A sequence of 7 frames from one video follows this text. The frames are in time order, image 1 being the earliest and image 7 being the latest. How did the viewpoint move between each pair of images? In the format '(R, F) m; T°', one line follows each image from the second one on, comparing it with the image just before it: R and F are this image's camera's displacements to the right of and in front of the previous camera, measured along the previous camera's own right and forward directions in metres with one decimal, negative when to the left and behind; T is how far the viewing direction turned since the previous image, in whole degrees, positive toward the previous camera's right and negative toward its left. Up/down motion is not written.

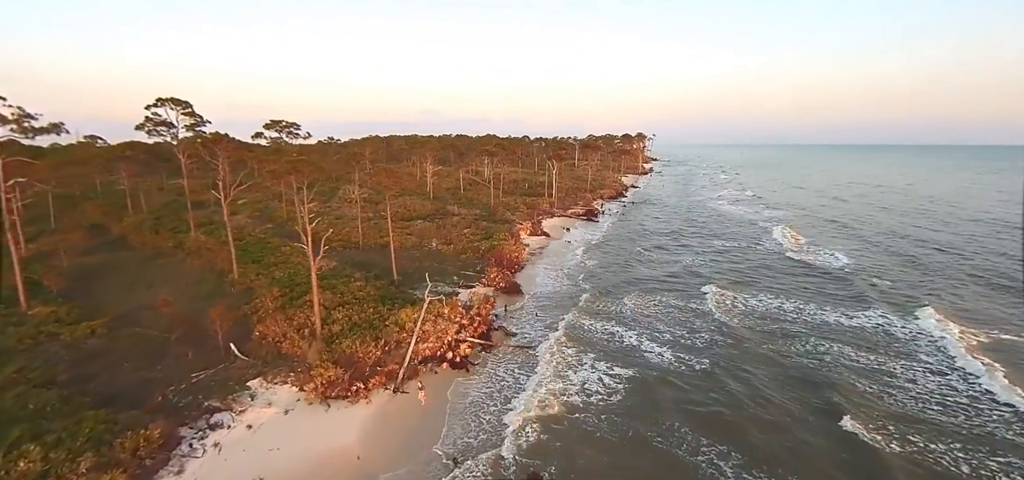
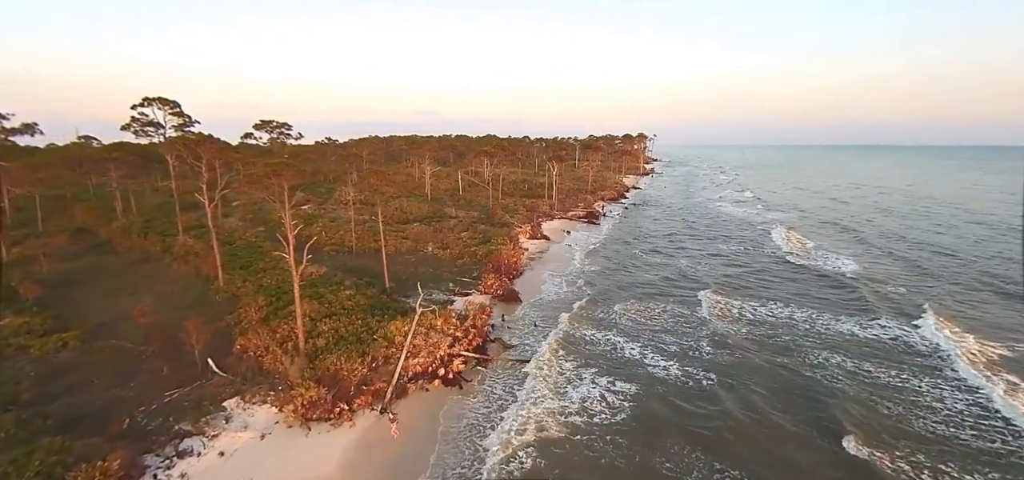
(+0.1, +1.1) m; 0°
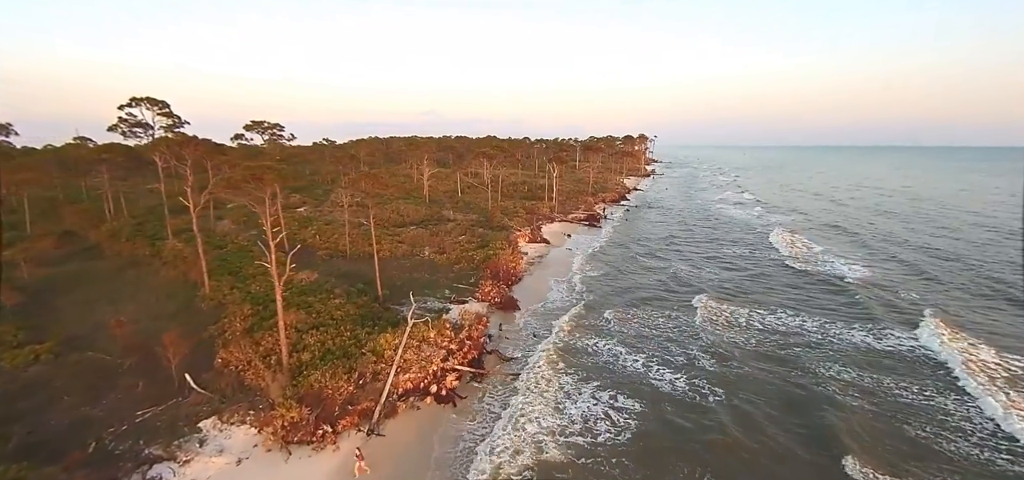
(+0.1, +1.0) m; 0°
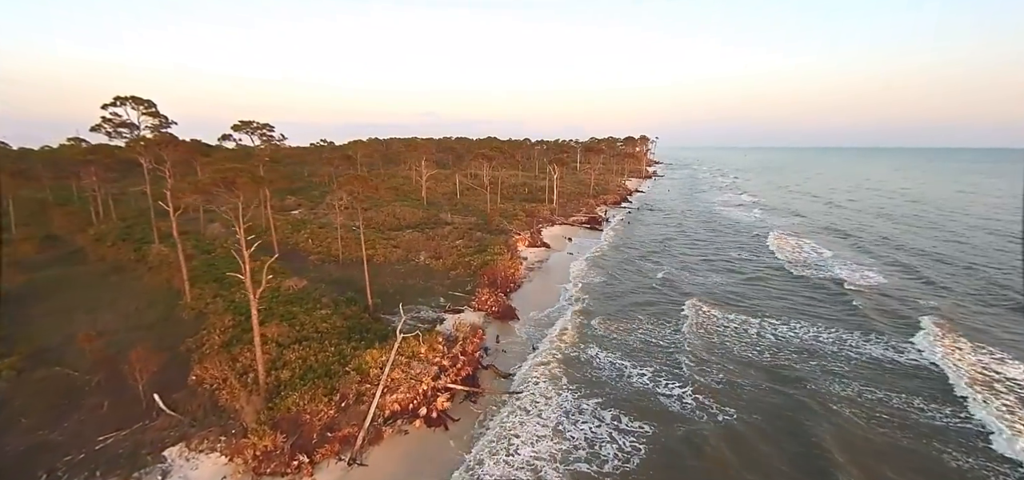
(+0.1, +1.2) m; 0°
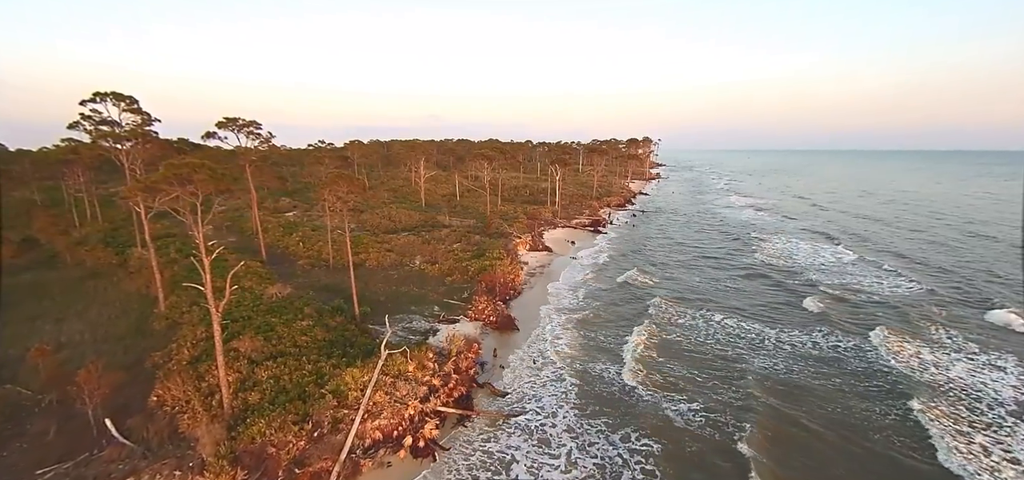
(+0.1, +1.6) m; 0°
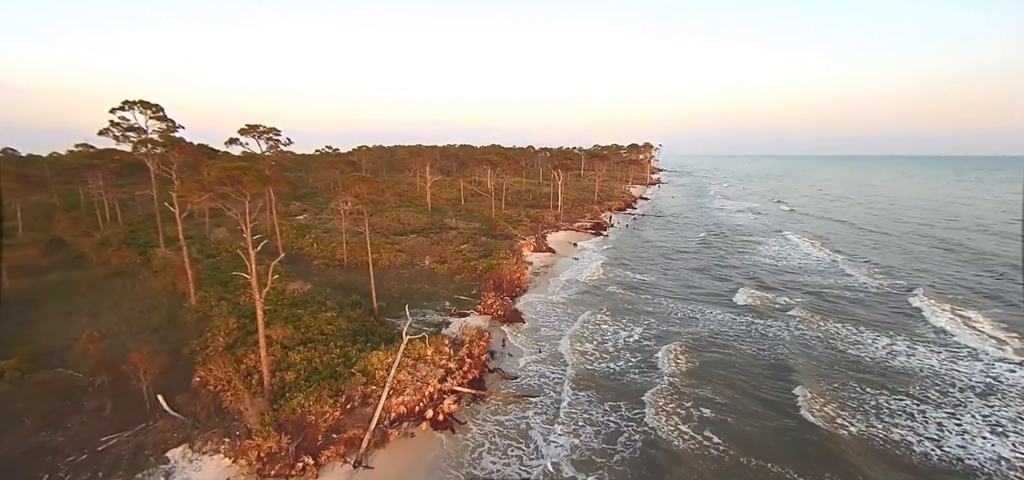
(-0.3, -1.5) m; 0°
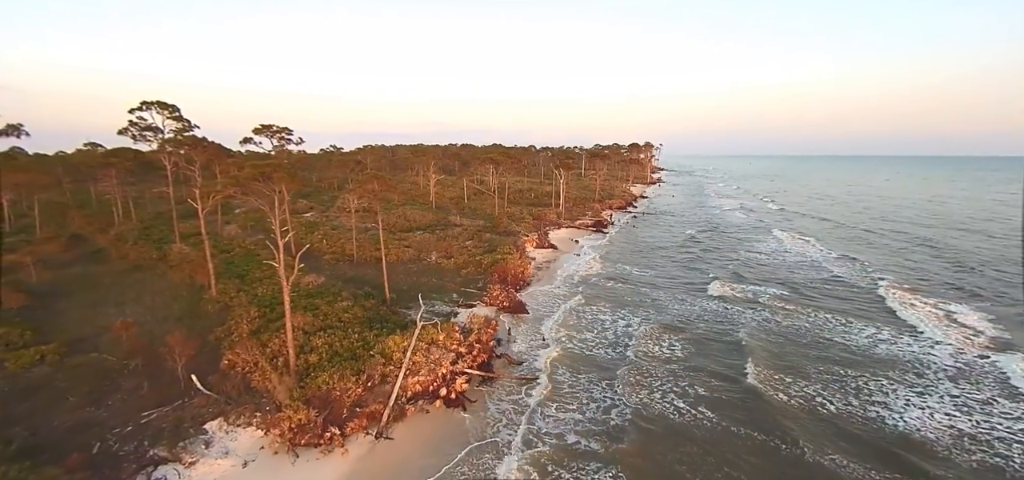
(-0.2, -1.1) m; 0°
